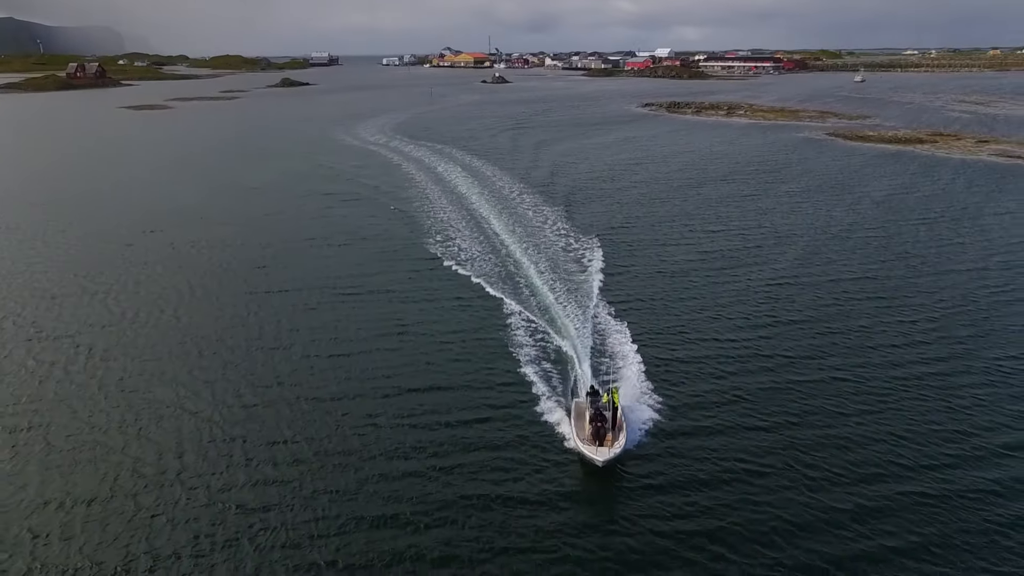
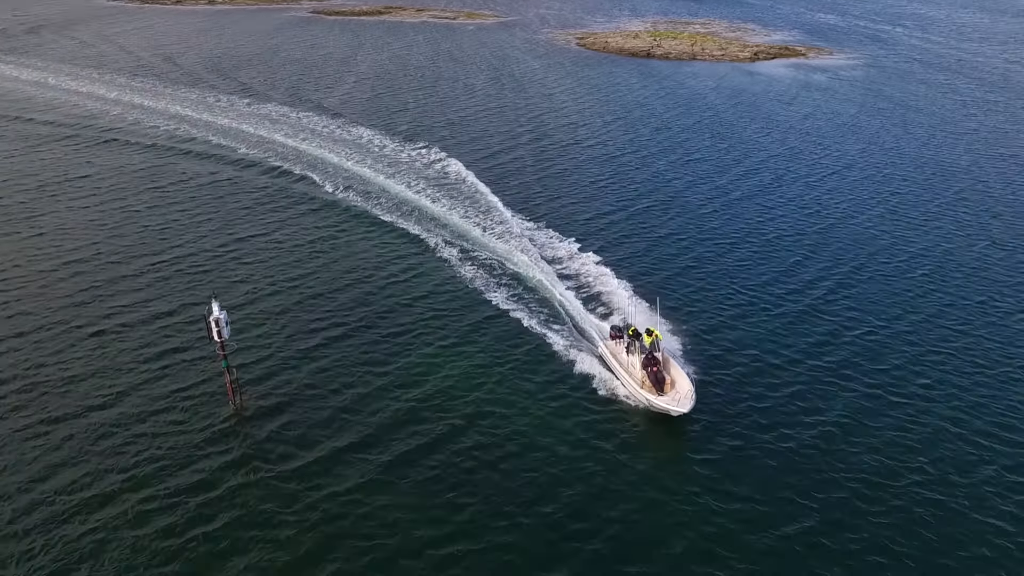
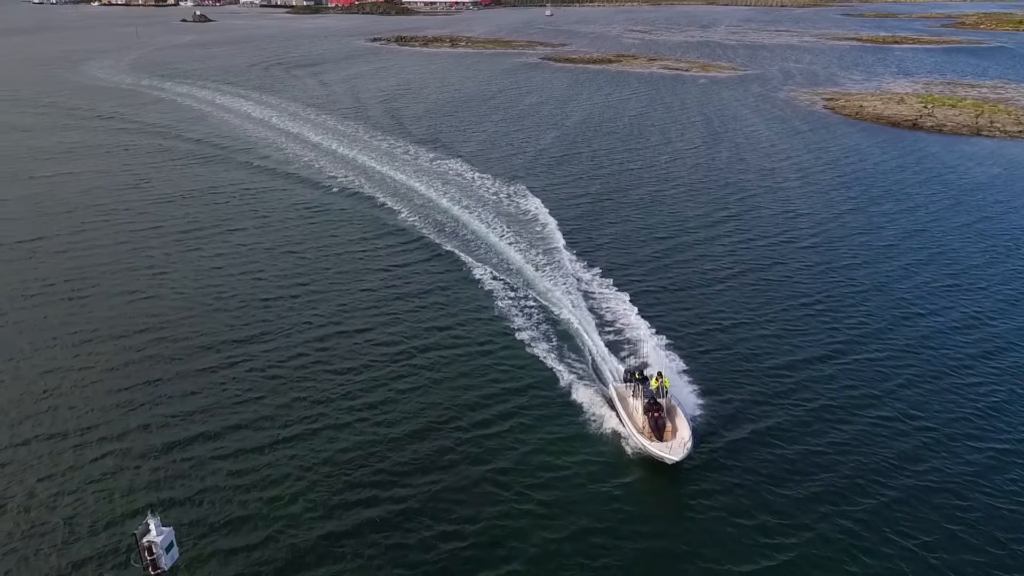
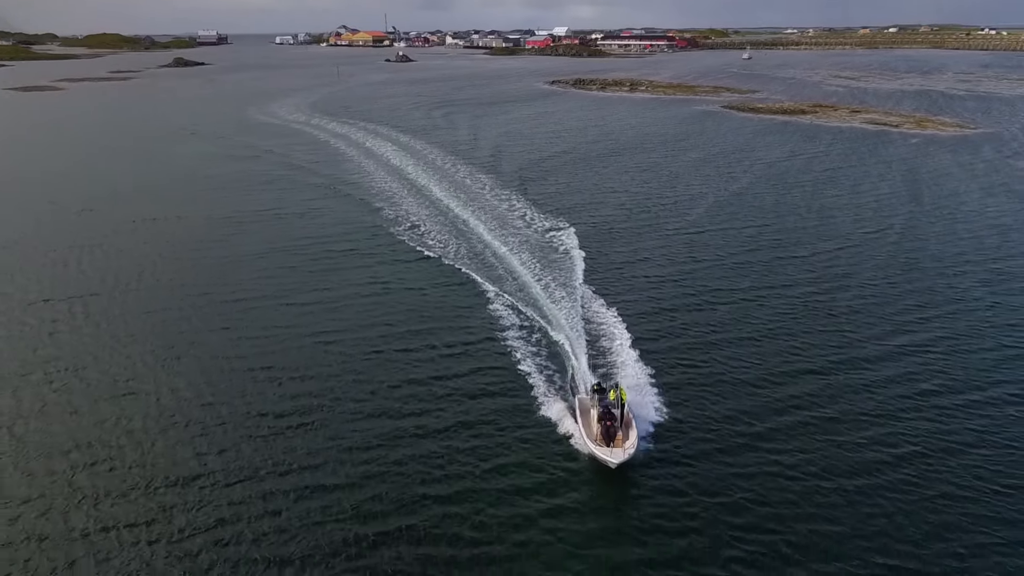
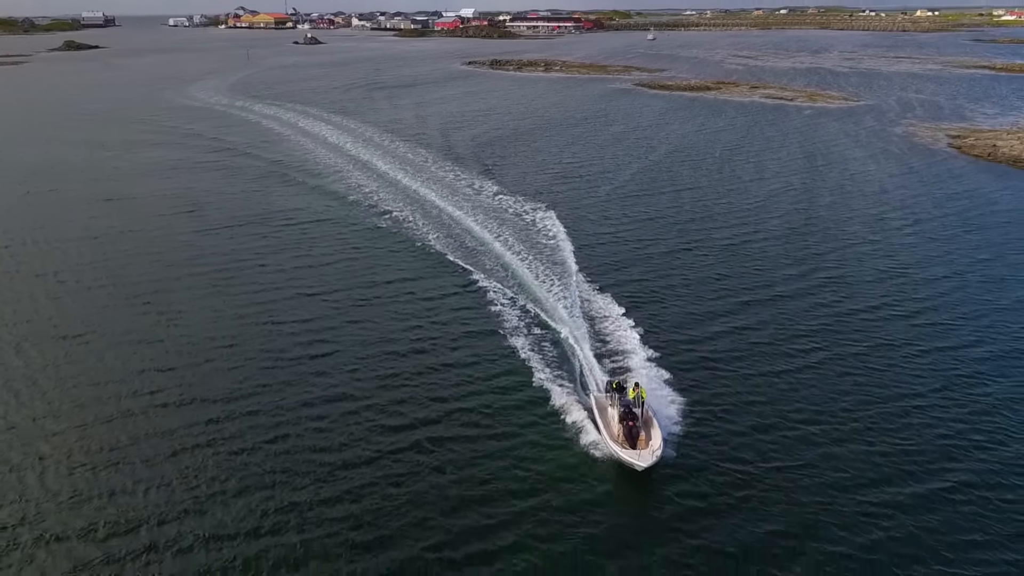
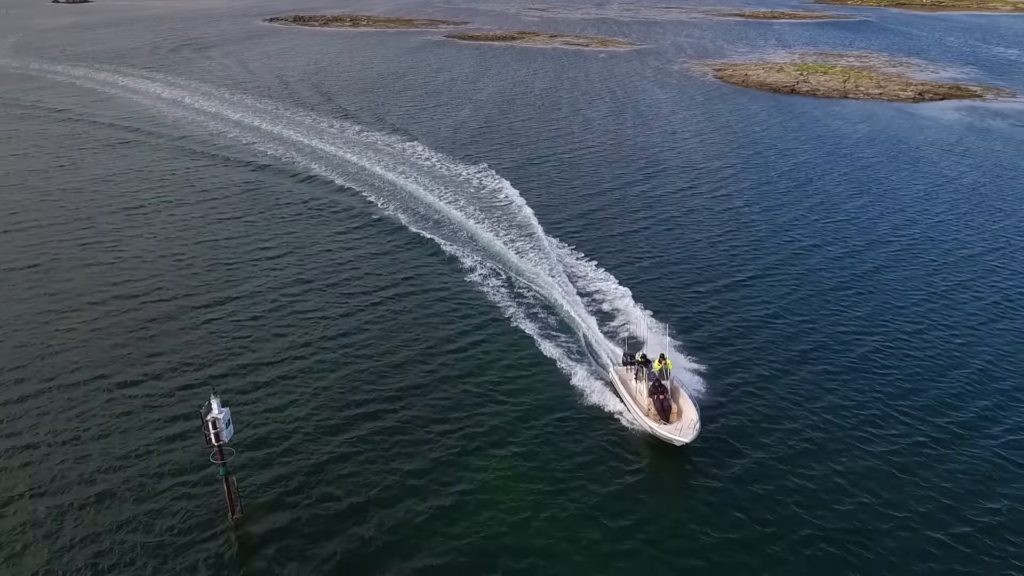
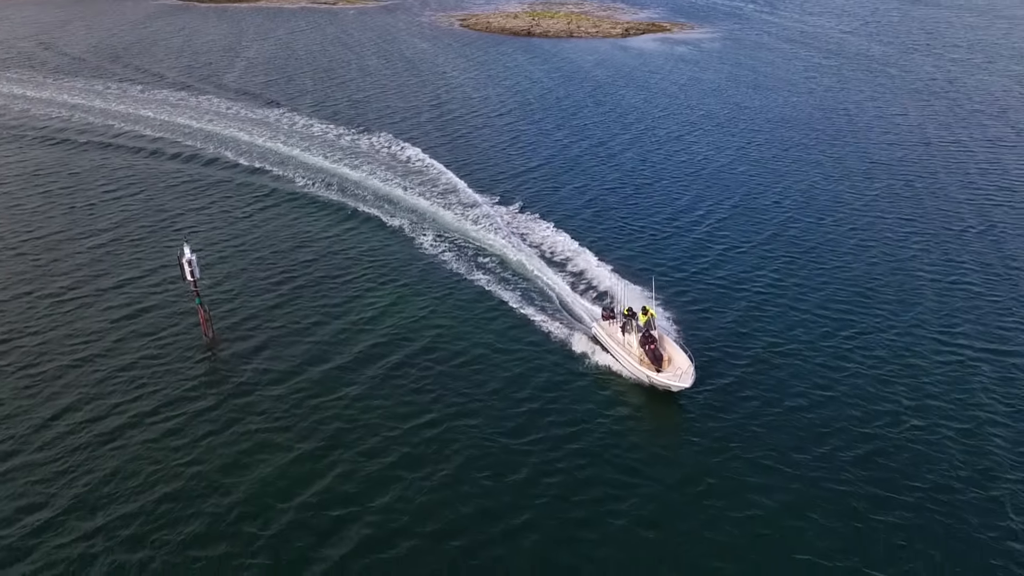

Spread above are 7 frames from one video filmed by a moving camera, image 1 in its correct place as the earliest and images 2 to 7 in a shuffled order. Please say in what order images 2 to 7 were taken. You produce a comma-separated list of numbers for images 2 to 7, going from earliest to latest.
4, 5, 3, 6, 2, 7
